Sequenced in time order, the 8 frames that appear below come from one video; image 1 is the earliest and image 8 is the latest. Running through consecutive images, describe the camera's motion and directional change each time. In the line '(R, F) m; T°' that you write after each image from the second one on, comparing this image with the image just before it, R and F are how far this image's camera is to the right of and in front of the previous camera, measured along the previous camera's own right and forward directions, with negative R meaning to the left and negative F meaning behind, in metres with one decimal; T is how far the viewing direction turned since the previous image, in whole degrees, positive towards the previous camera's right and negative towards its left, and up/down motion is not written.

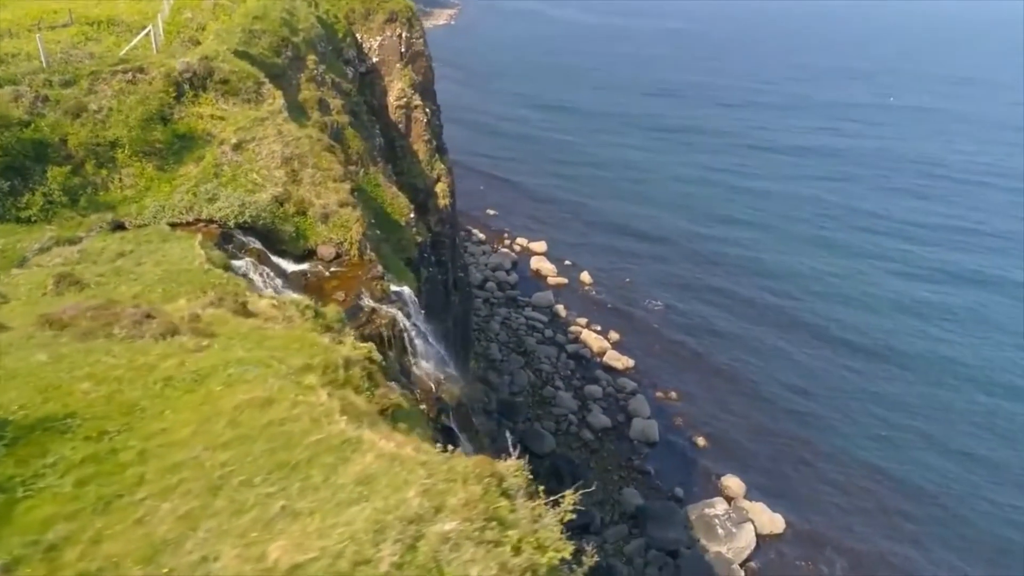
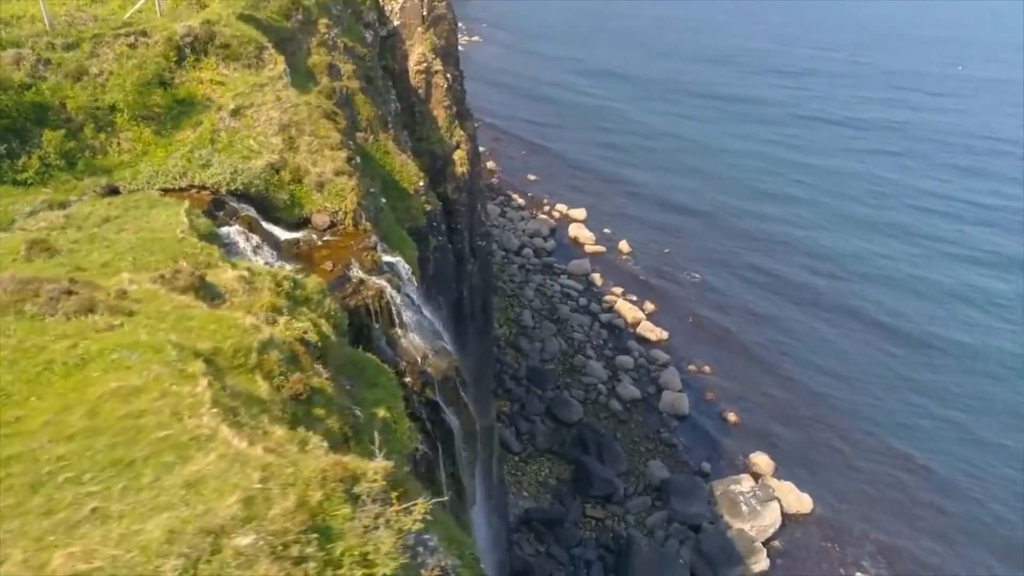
(+1.1, +0.3) m; -4°
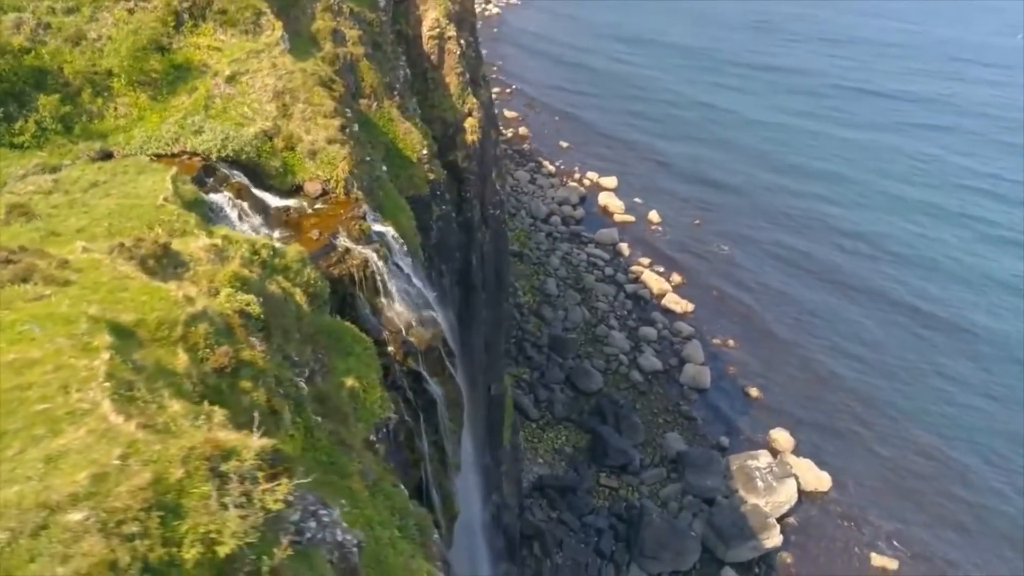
(+1.0, 0.0) m; -3°
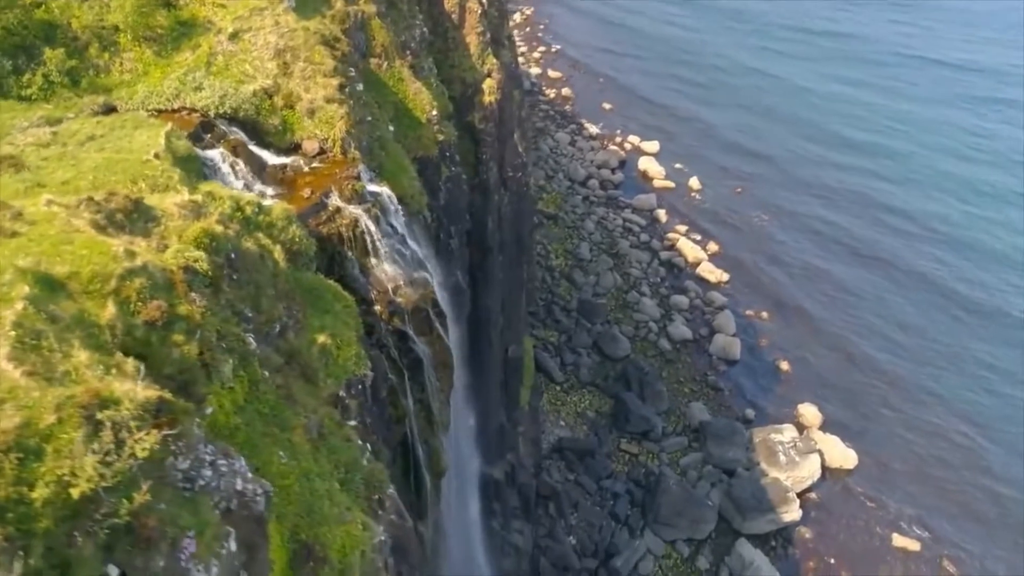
(+1.1, -0.1) m; -4°
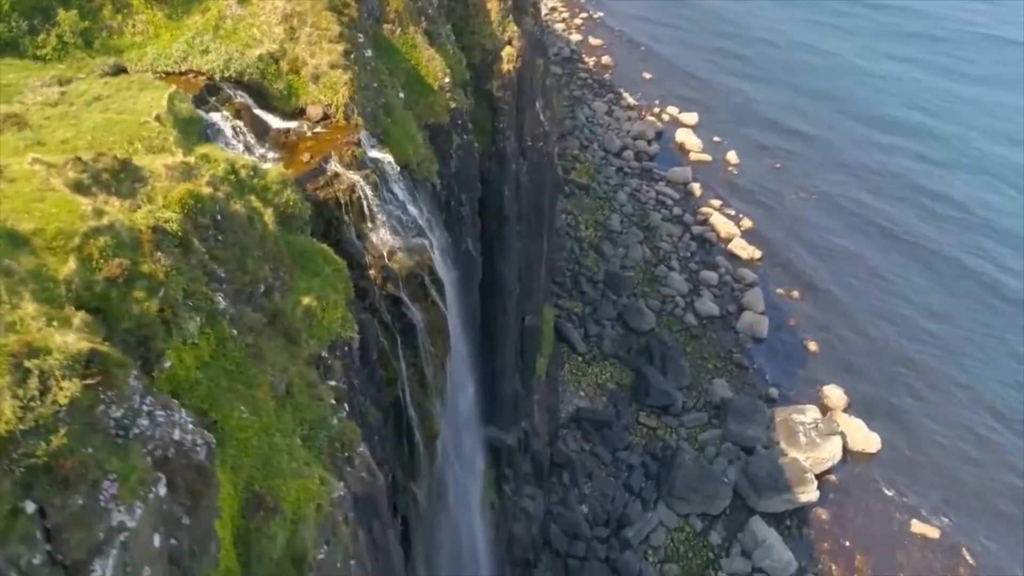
(+0.9, -0.1) m; -3°
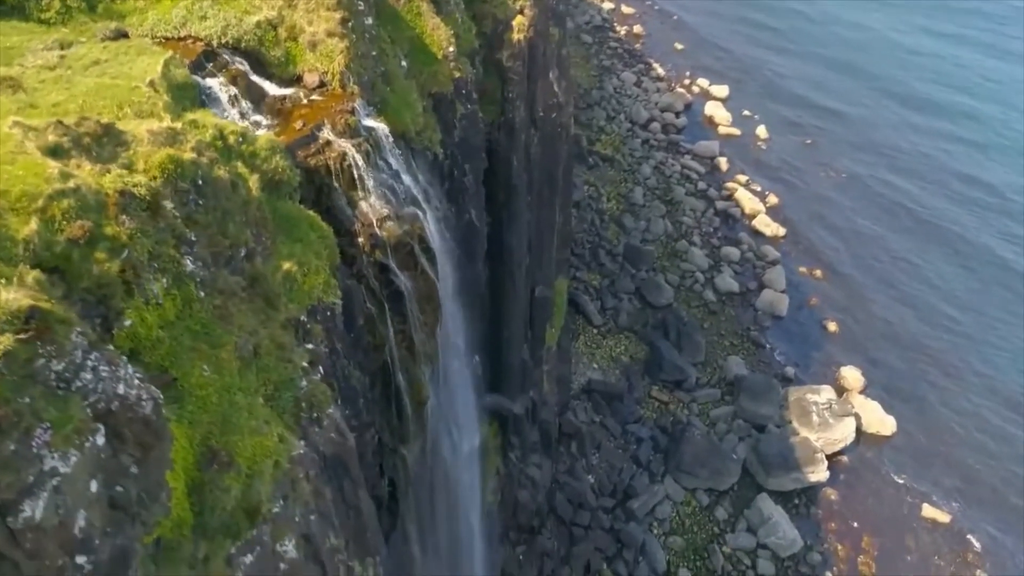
(+0.9, -0.2) m; -2°
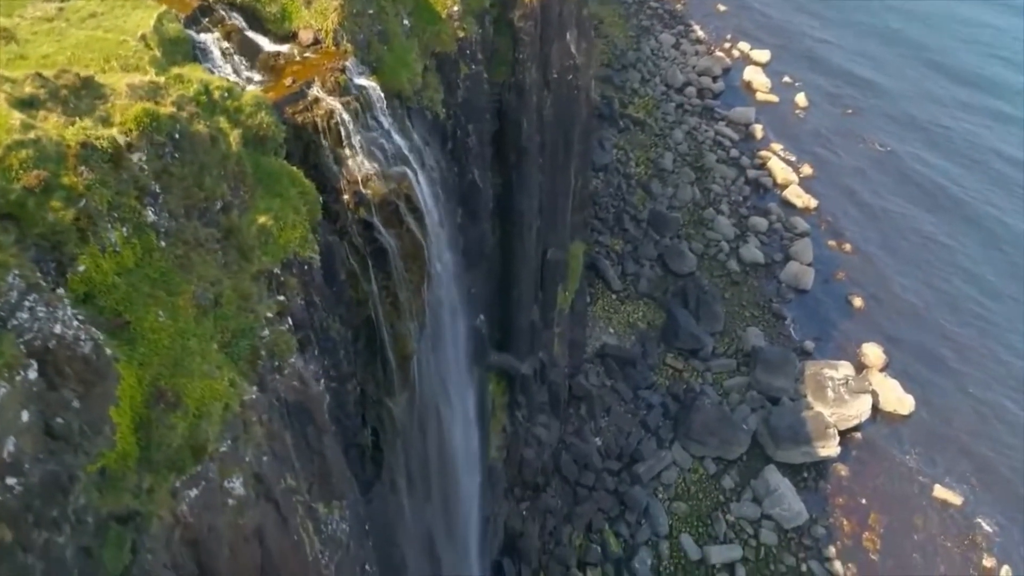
(+1.2, -0.2) m; -3°
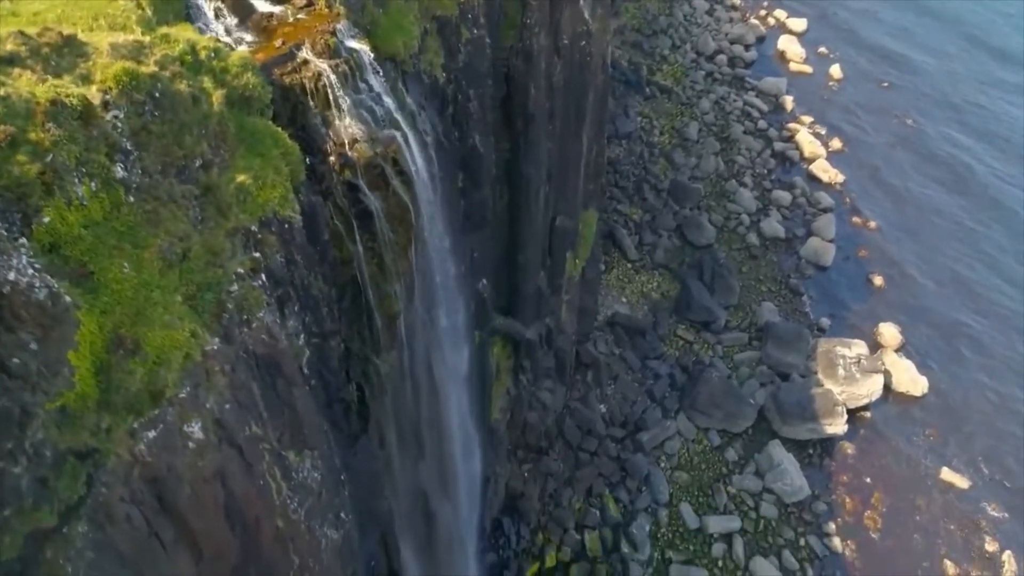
(+1.1, -0.3) m; -2°
